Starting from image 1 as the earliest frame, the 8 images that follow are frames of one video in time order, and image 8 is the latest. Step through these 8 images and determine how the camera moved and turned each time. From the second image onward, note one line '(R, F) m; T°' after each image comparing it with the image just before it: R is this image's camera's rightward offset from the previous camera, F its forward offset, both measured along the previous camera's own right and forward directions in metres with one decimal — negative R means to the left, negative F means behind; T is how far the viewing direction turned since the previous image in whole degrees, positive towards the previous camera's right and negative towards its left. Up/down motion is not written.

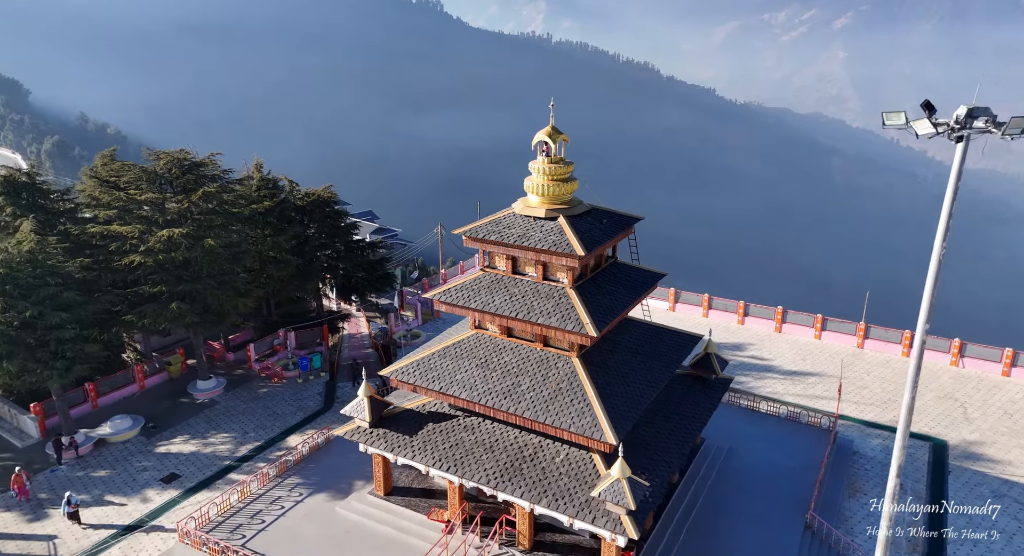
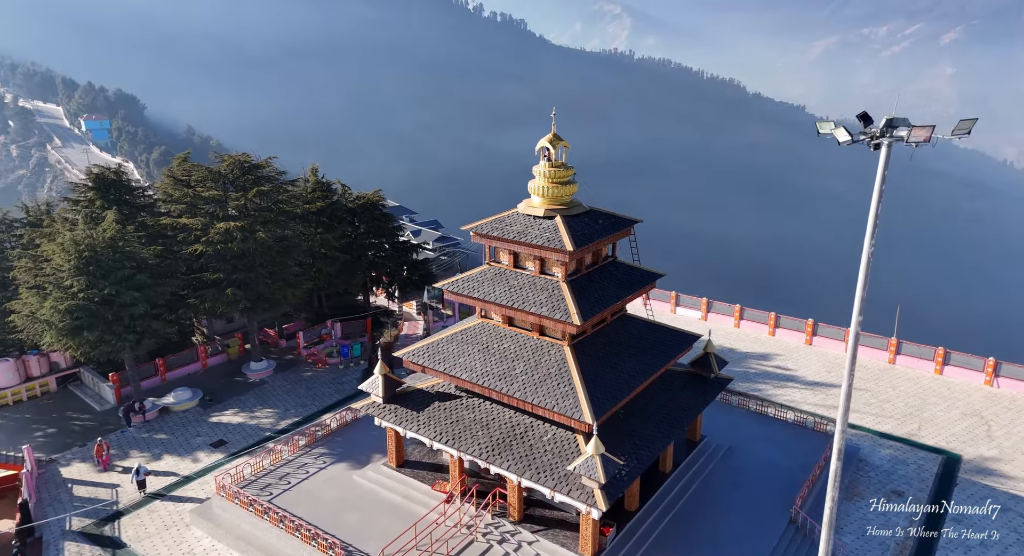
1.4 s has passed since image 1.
(+2.4, -1.8) m; -7°
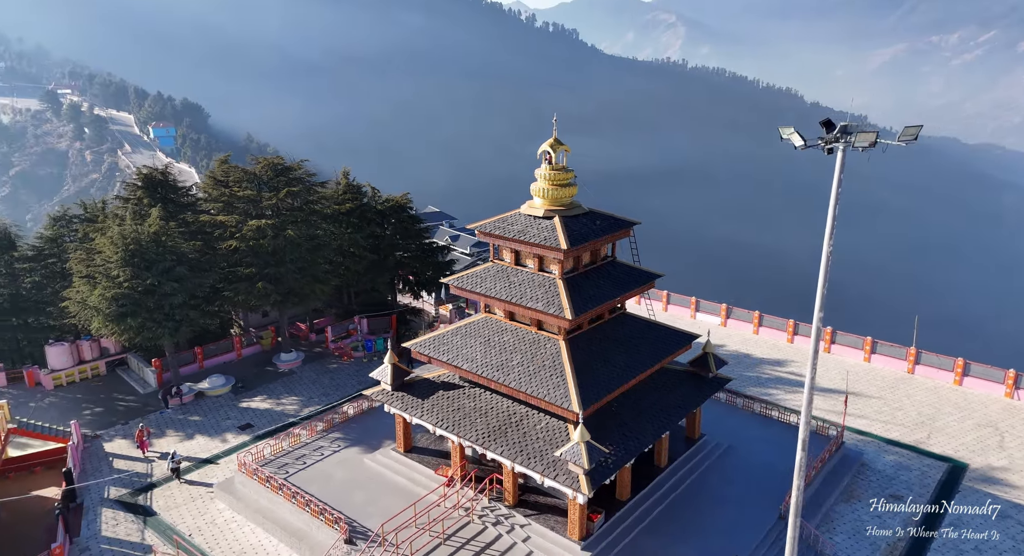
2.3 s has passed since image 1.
(+1.6, -1.2) m; -4°
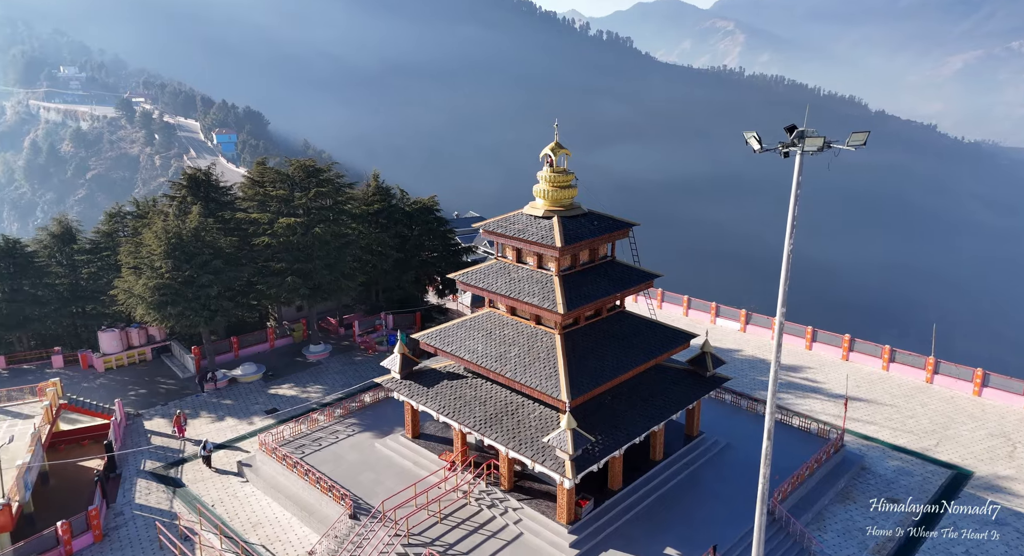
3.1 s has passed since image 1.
(+1.8, -1.2) m; -4°
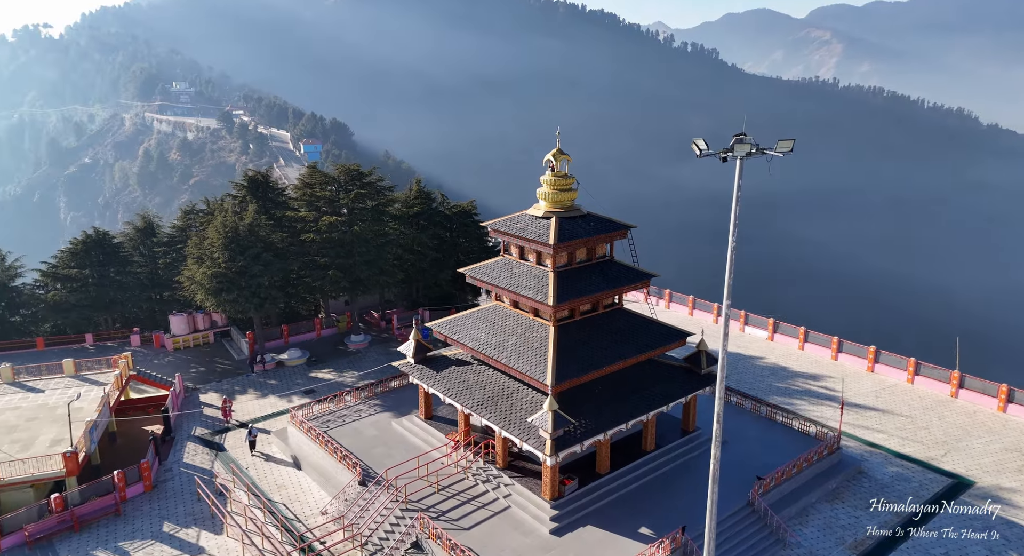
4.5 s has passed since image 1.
(+3.0, -1.9) m; -7°
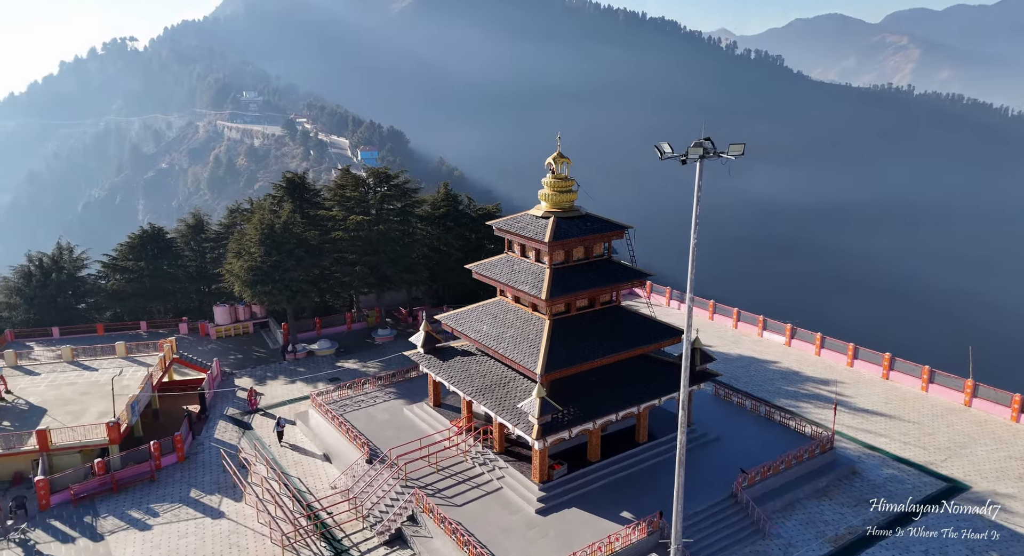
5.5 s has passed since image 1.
(+2.3, -1.5) m; -5°
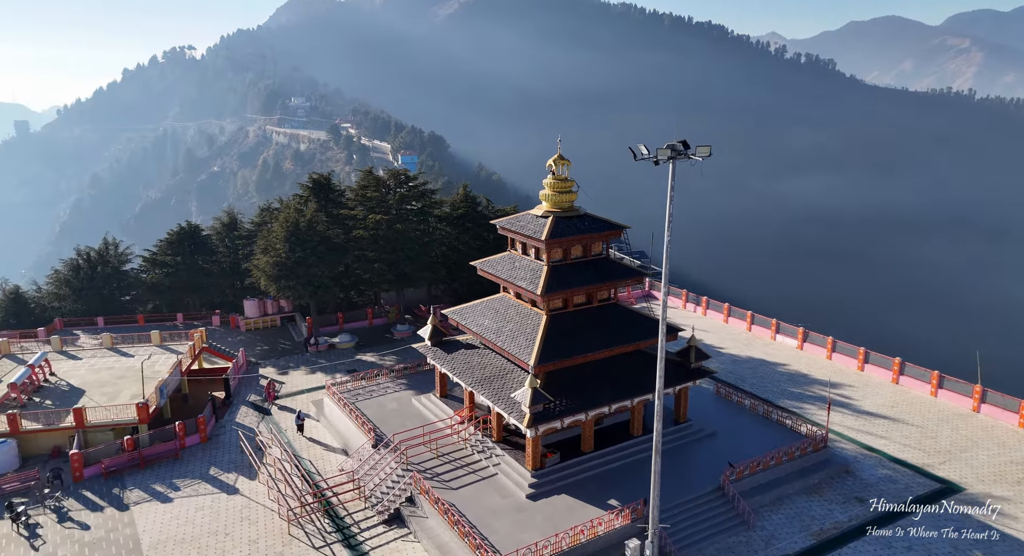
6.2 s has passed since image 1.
(+1.7, -1.1) m; -4°
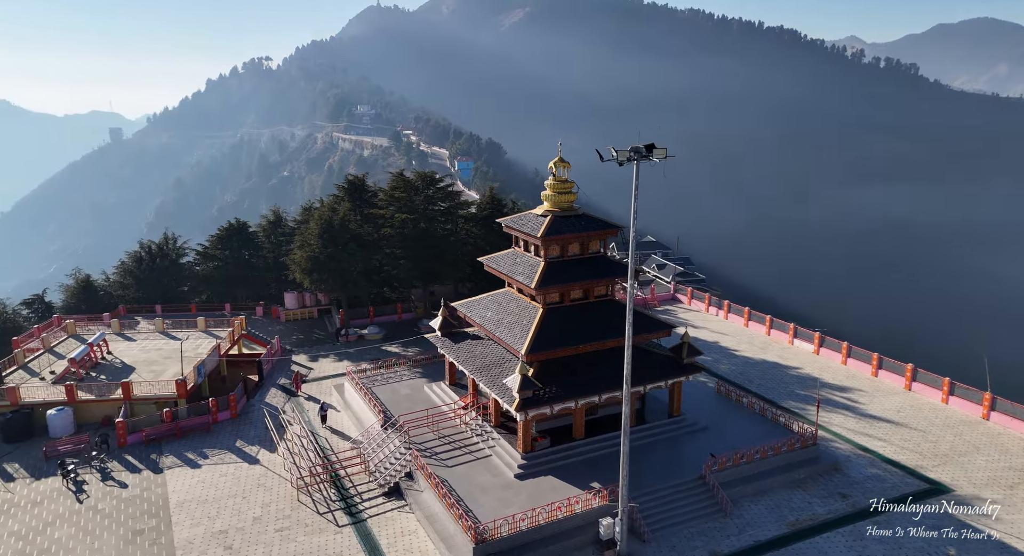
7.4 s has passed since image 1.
(+2.7, -1.6) m; -5°
